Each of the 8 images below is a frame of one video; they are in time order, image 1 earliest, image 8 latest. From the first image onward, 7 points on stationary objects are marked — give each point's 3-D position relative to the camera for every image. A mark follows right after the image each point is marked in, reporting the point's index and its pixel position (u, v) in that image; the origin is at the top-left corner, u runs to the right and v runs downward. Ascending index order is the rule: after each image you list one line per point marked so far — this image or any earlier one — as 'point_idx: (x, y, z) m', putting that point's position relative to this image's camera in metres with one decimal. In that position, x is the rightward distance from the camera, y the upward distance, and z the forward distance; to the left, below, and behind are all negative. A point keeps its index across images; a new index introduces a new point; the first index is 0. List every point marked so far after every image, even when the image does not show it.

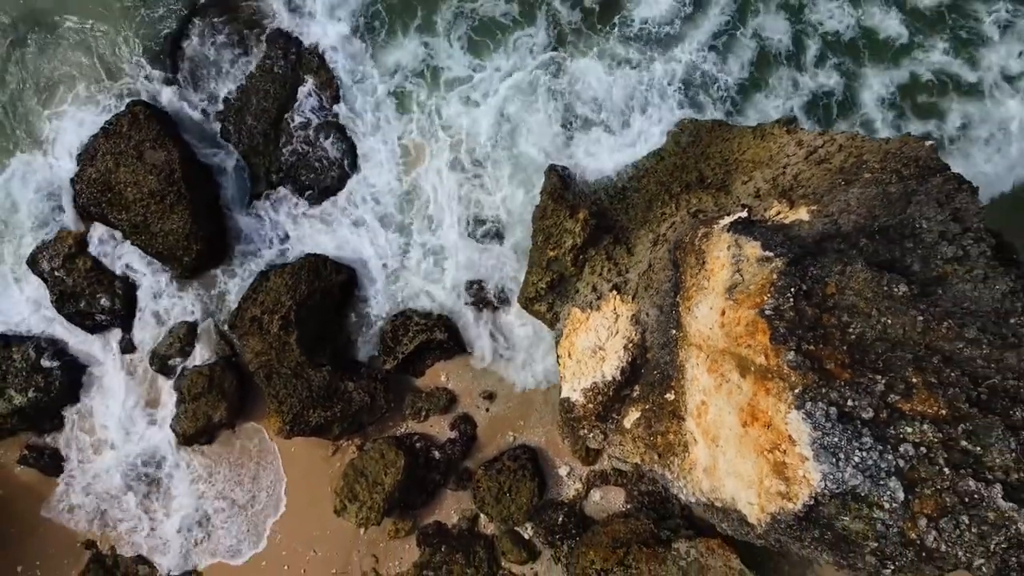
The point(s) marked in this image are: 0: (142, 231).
0: (-6.7, +1.0, +13.0) m
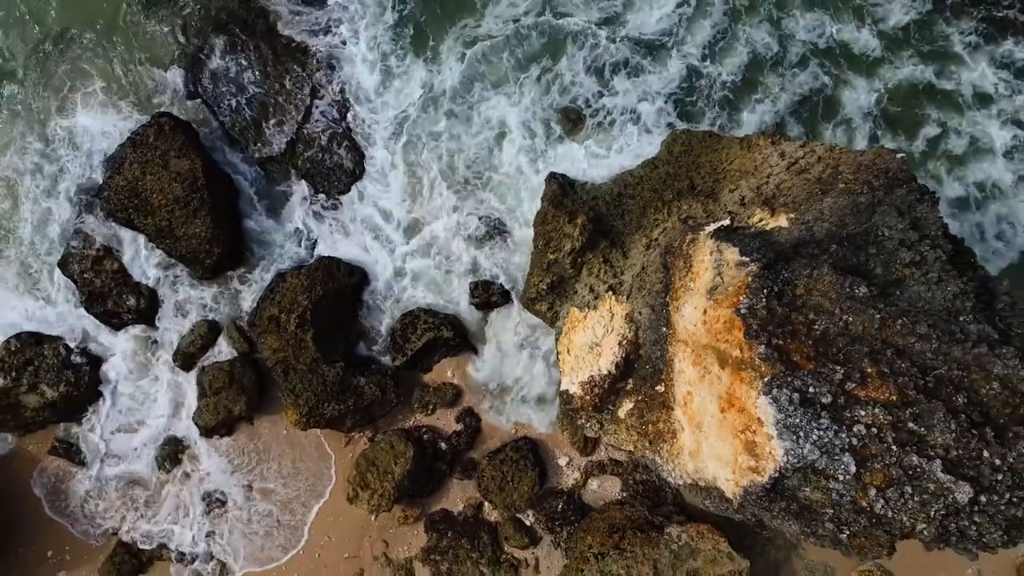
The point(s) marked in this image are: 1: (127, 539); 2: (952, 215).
0: (-6.6, +1.0, +13.9) m
1: (-7.8, -5.0, +14.5) m
2: (+8.0, +1.3, +13.4) m
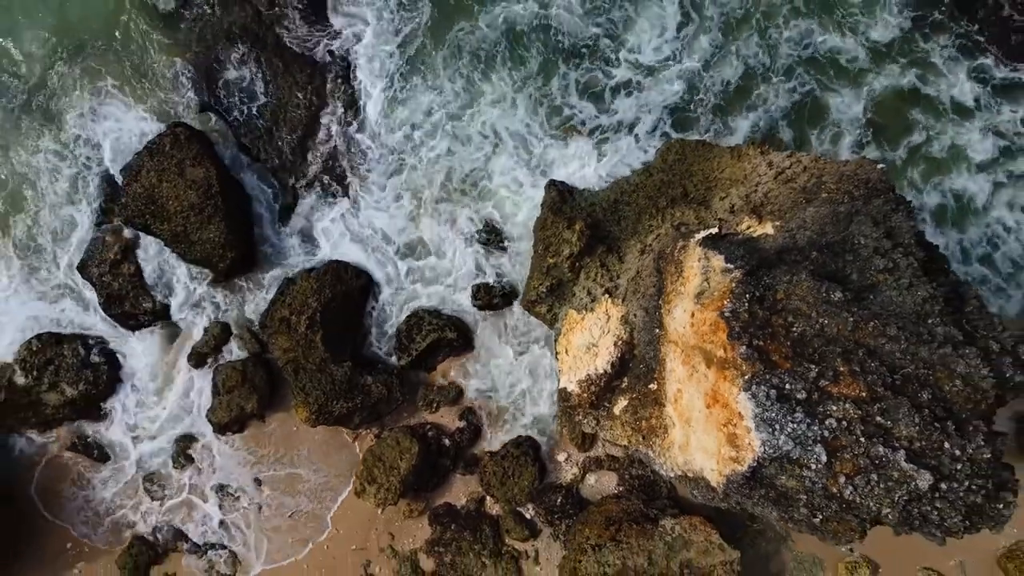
0: (-6.6, +1.0, +14.5) m
1: (-7.7, -5.1, +15.1) m
2: (+8.0, +1.2, +14.0) m
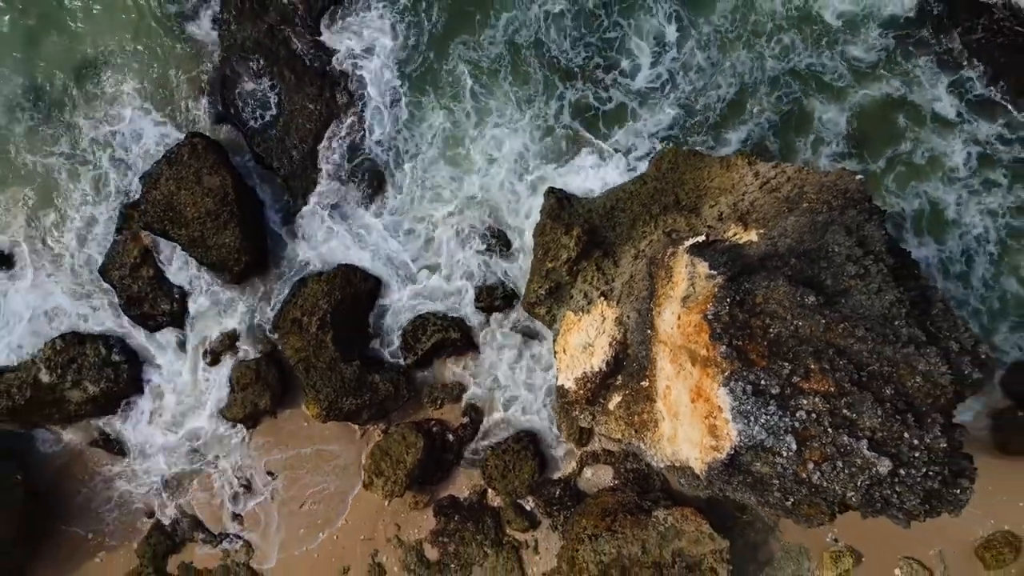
0: (-6.6, +0.9, +15.2) m
1: (-7.7, -5.1, +15.9) m
2: (+8.0, +1.2, +14.8) m
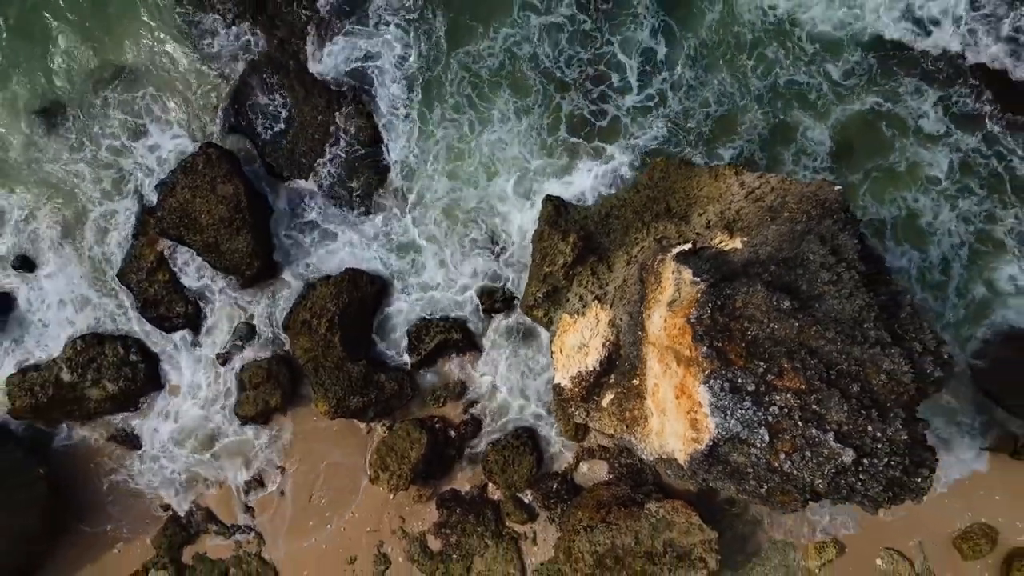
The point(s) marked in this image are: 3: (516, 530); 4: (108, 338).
0: (-6.6, +0.9, +16.0) m
1: (-7.7, -5.2, +16.6) m
2: (+8.0, +1.1, +15.6) m
3: (+0.1, -5.5, +16.2) m
4: (-9.3, -1.2, +16.5) m
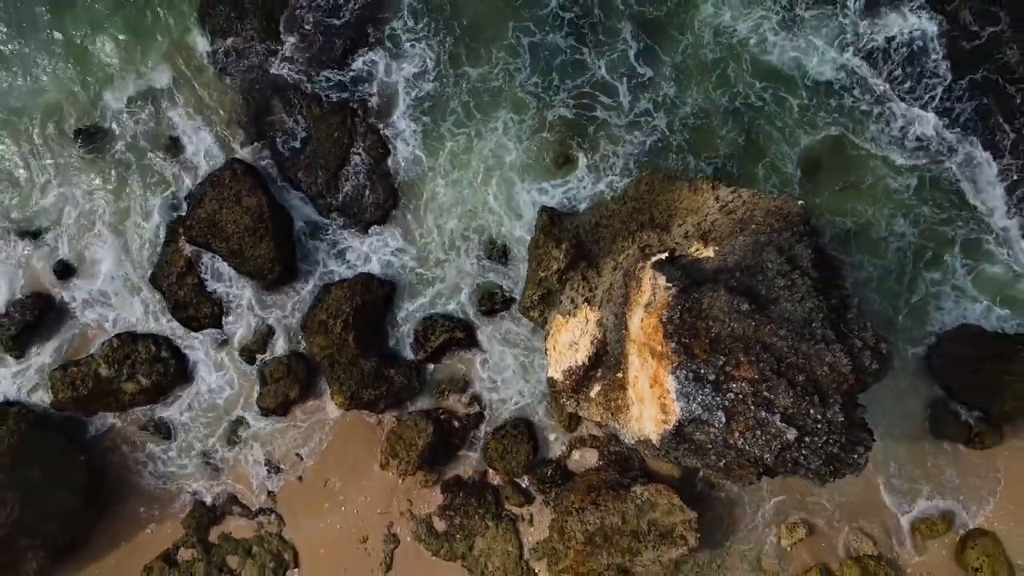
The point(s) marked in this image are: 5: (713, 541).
0: (-6.7, +0.8, +17.5) m
1: (-7.8, -5.3, +18.2) m
2: (+7.9, +1.0, +17.1) m
3: (+0.1, -5.5, +17.8) m
4: (-9.3, -1.2, +18.1) m
5: (+4.9, -6.1, +17.5) m
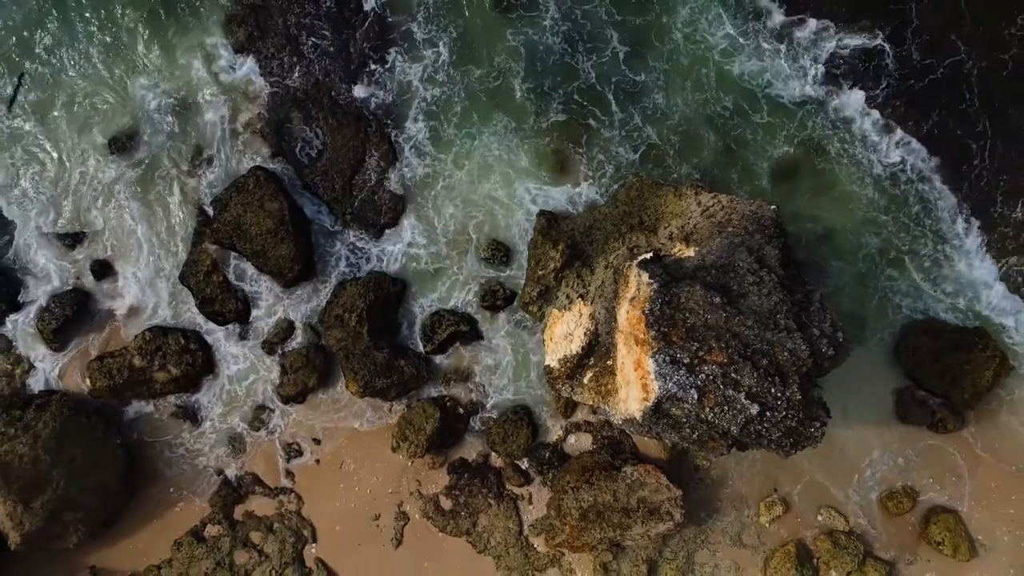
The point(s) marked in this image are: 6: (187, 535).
0: (-6.6, +0.9, +19.1) m
1: (-7.8, -5.2, +19.7) m
2: (+8.0, +1.1, +18.7) m
3: (+0.1, -5.5, +19.4) m
4: (-9.3, -1.1, +19.6) m
5: (+4.9, -6.1, +19.1) m
6: (-8.8, -6.7, +19.5) m
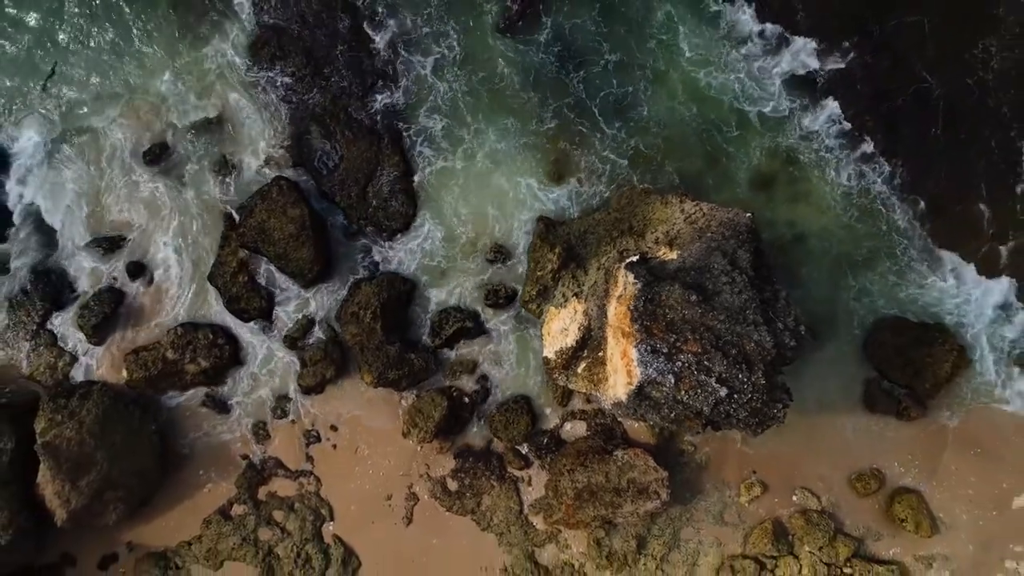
0: (-6.6, +0.9, +20.8) m
1: (-7.7, -5.2, +21.5) m
2: (+8.0, +1.1, +20.5) m
3: (+0.1, -5.4, +21.2) m
4: (-9.2, -1.1, +21.4) m
5: (+4.9, -6.1, +20.8) m
6: (-8.8, -6.7, +21.2) m
